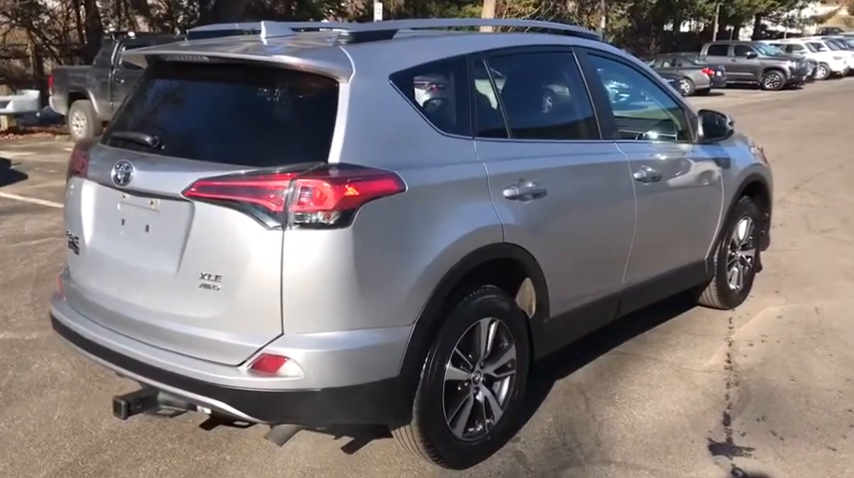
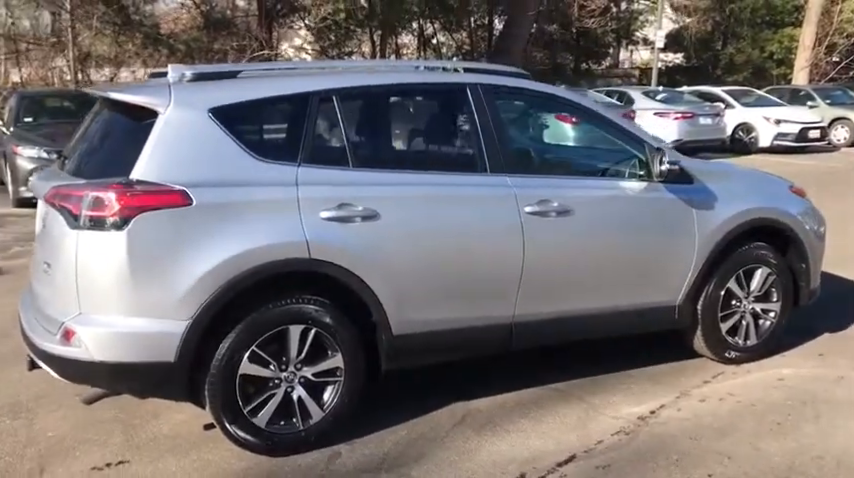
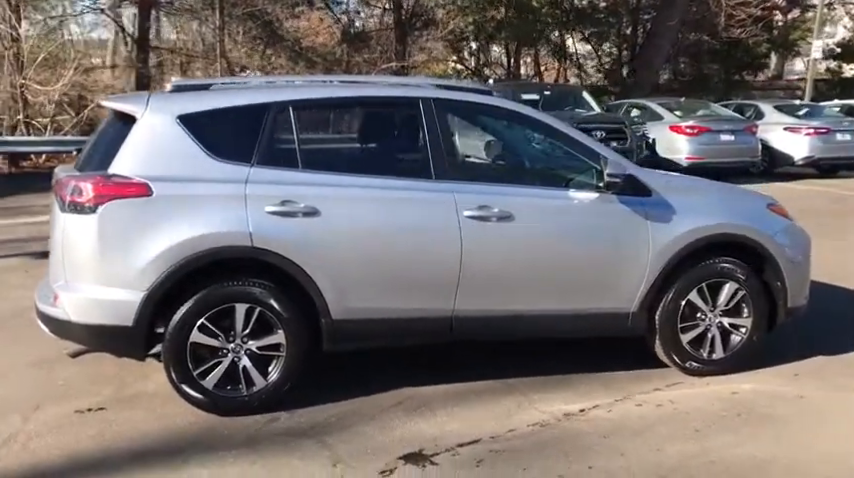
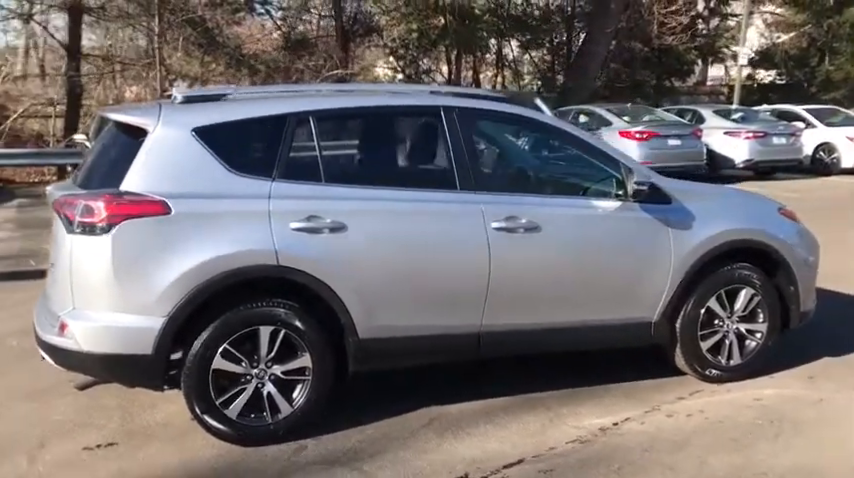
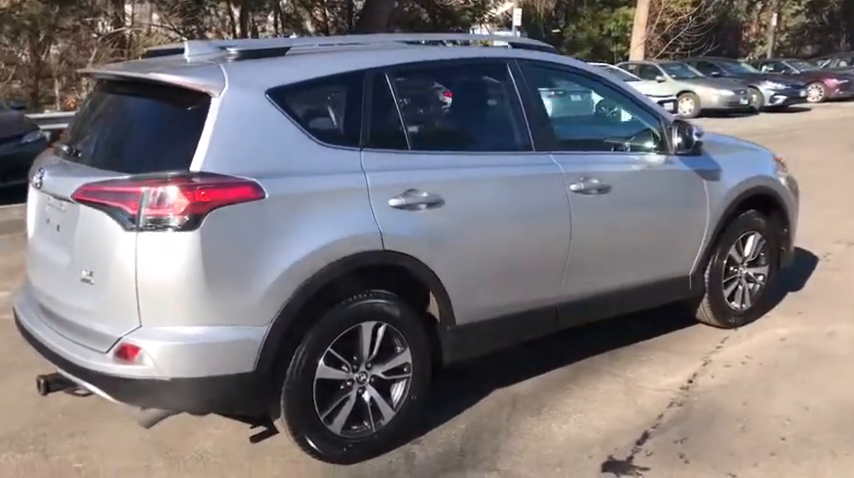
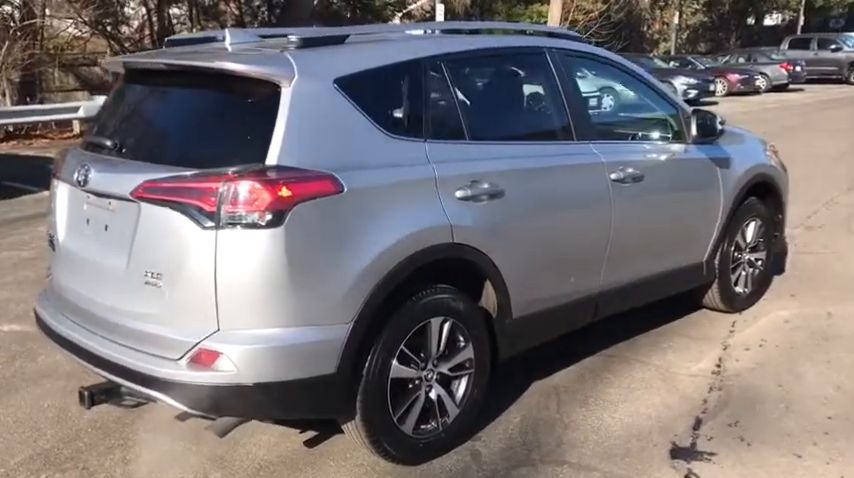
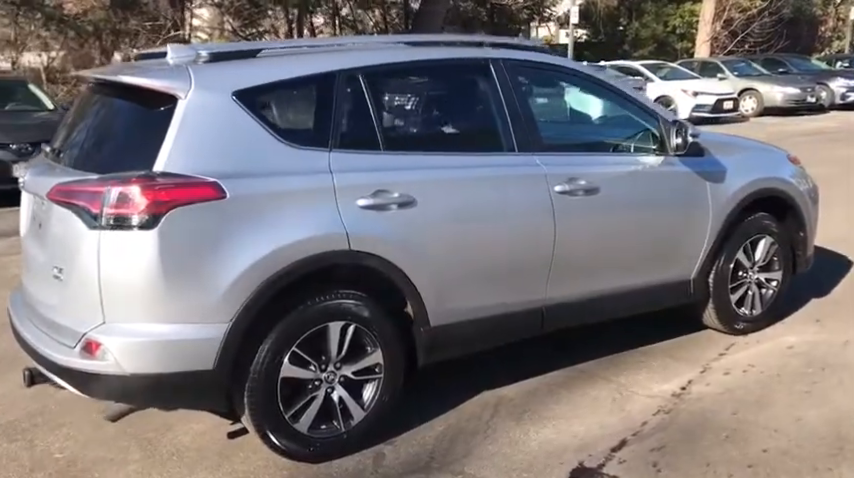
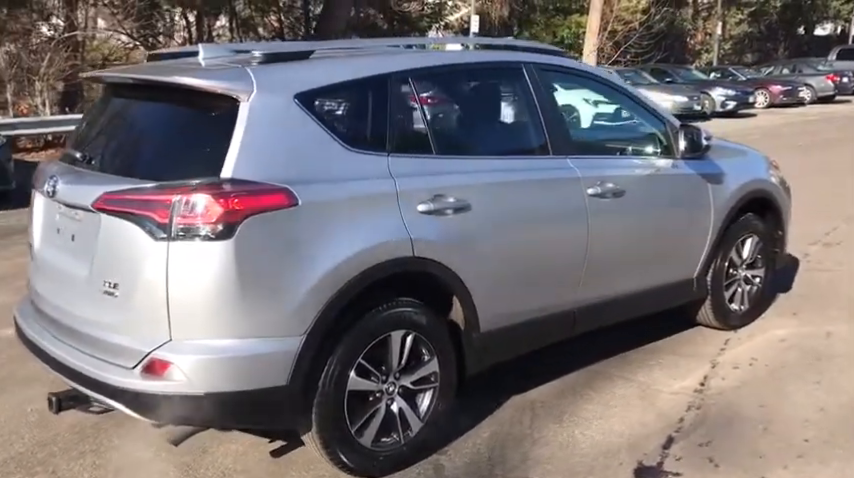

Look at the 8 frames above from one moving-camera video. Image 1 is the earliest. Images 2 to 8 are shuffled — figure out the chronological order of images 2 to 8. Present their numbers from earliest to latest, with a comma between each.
6, 8, 5, 7, 2, 4, 3
